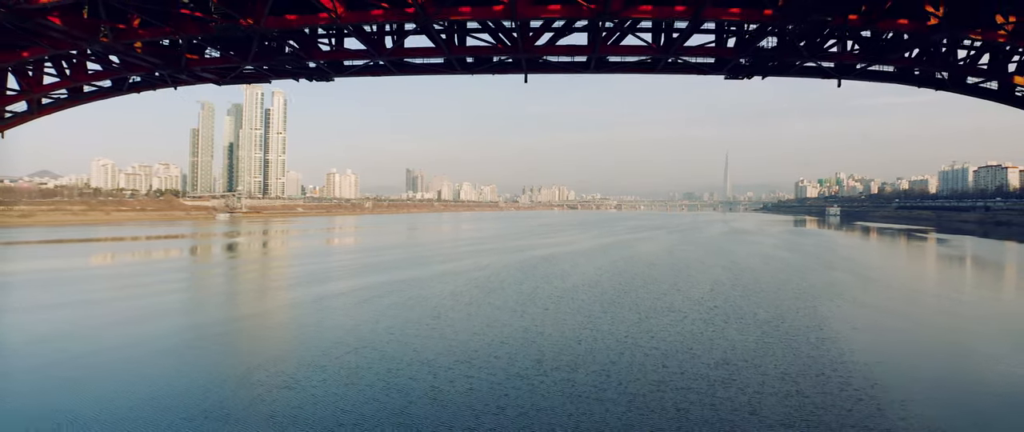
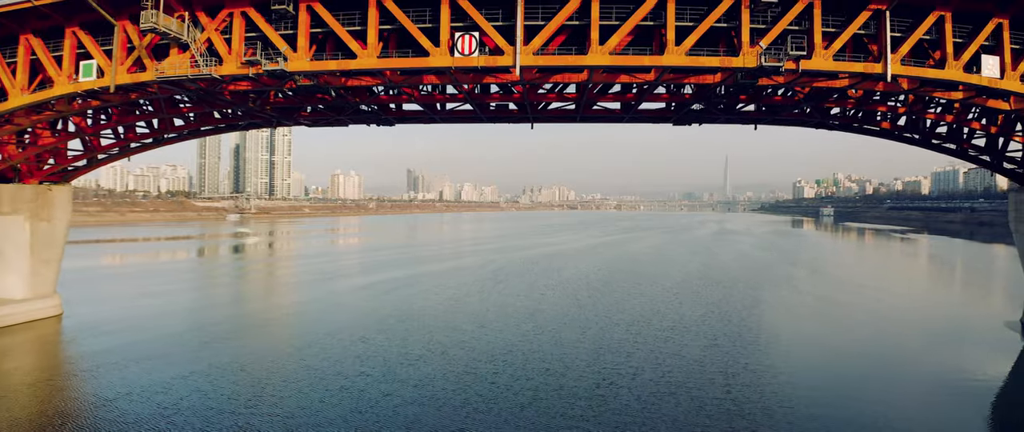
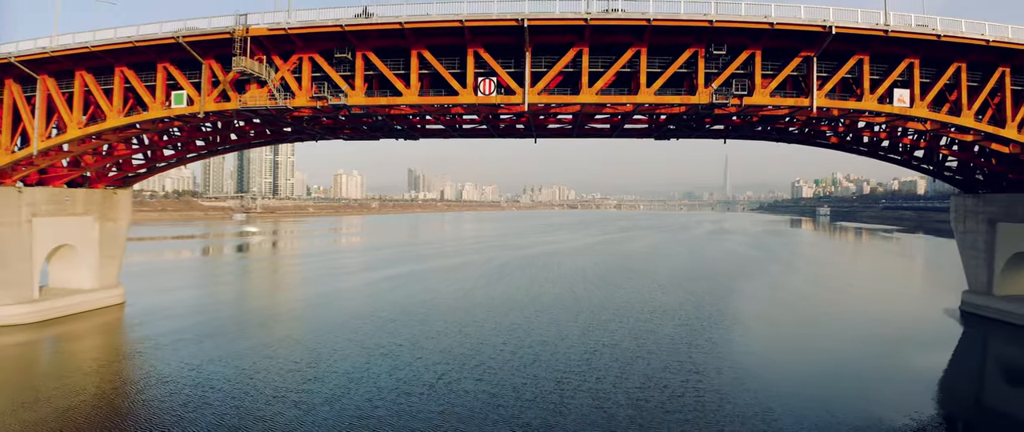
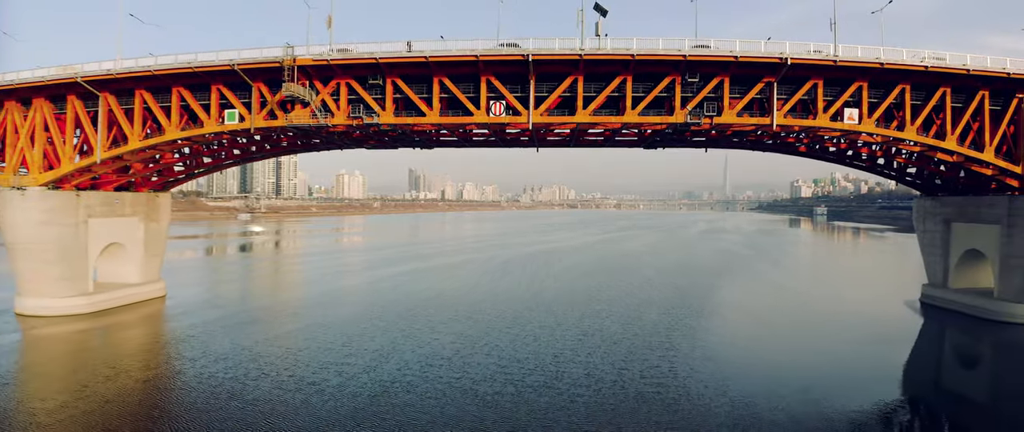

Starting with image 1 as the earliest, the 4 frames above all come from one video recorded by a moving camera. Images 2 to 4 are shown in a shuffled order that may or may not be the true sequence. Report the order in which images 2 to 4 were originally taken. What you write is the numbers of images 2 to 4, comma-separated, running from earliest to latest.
2, 3, 4
